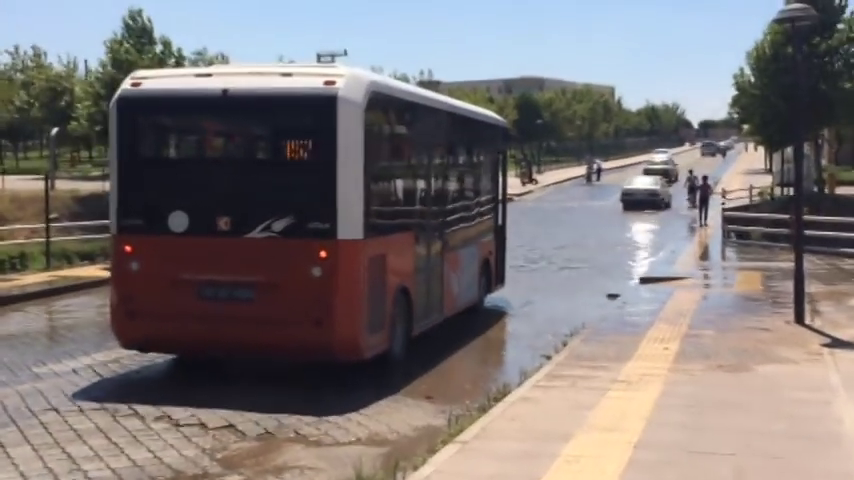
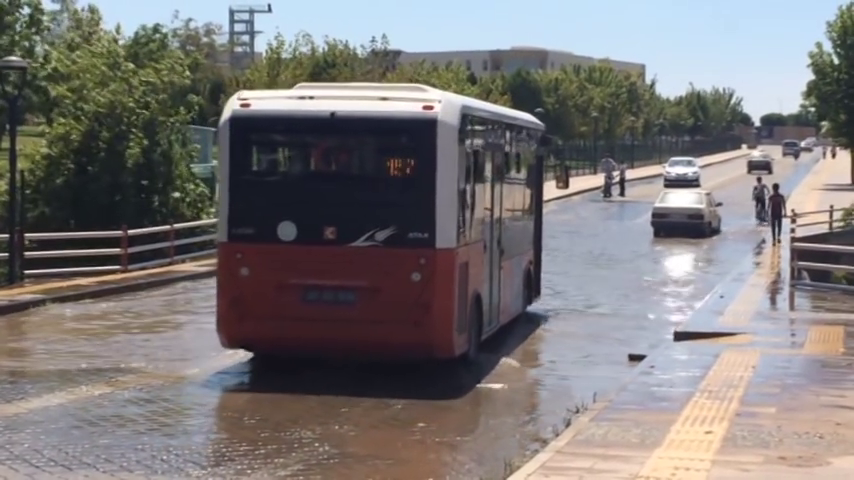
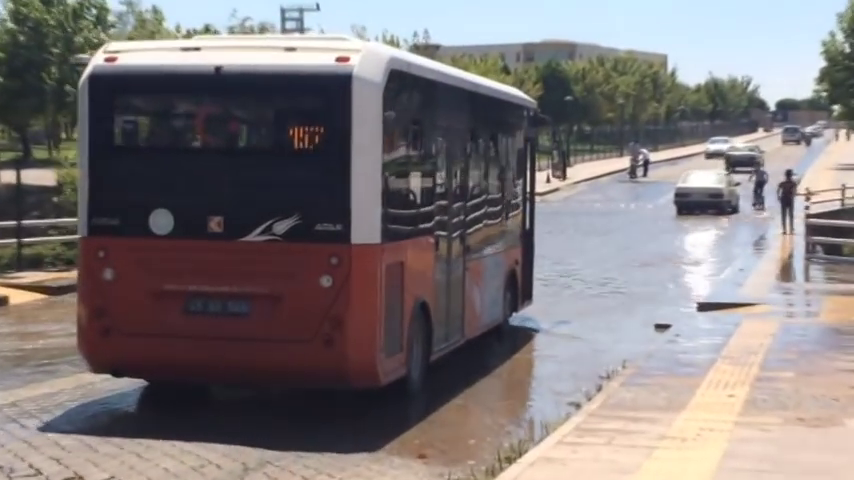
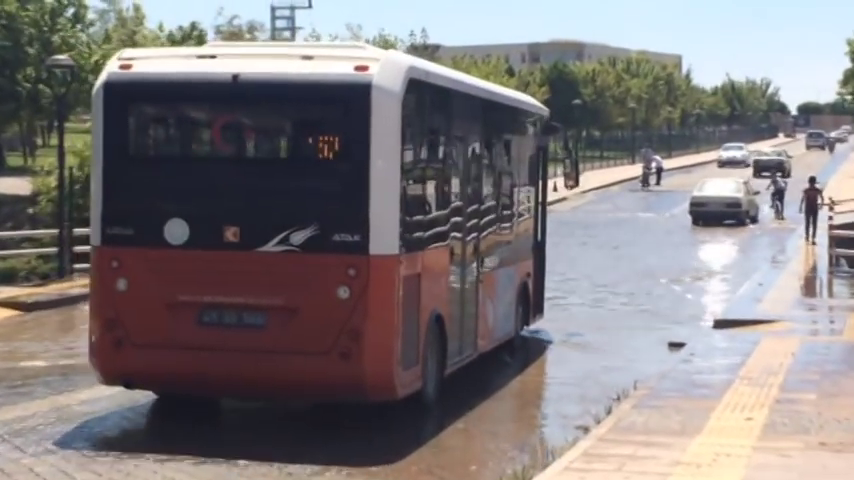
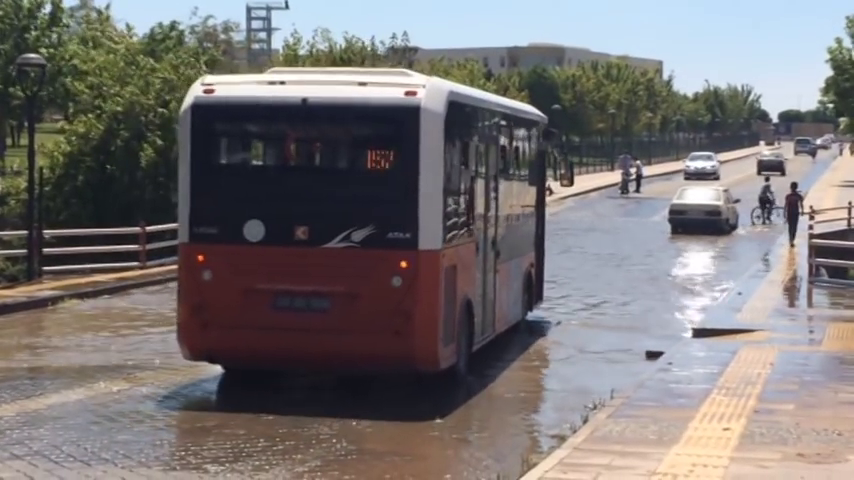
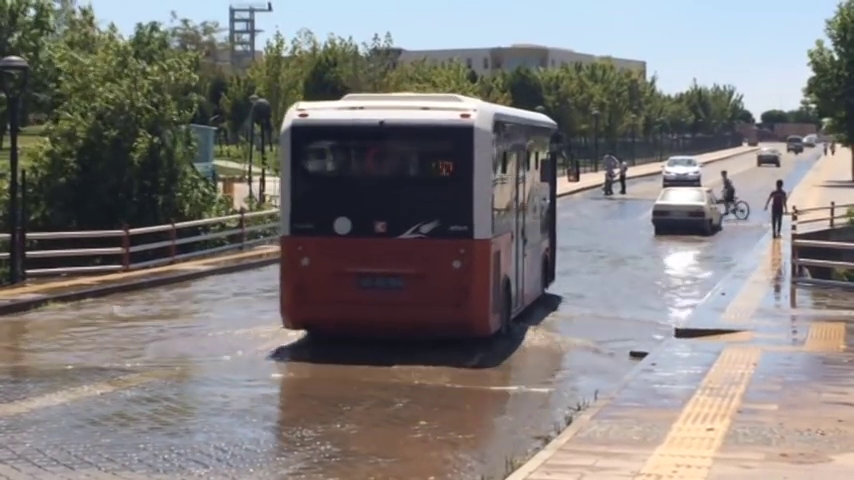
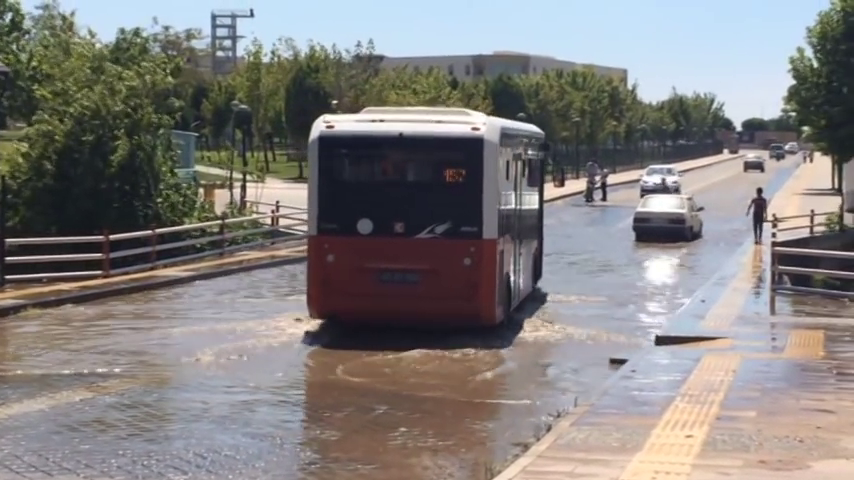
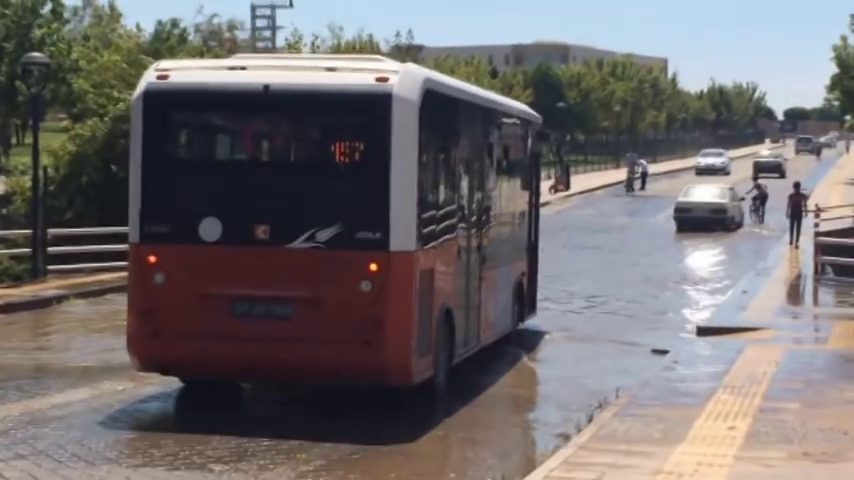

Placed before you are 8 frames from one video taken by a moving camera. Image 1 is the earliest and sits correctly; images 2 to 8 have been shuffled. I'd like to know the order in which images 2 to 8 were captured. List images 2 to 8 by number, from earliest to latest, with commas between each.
3, 4, 8, 5, 2, 6, 7
